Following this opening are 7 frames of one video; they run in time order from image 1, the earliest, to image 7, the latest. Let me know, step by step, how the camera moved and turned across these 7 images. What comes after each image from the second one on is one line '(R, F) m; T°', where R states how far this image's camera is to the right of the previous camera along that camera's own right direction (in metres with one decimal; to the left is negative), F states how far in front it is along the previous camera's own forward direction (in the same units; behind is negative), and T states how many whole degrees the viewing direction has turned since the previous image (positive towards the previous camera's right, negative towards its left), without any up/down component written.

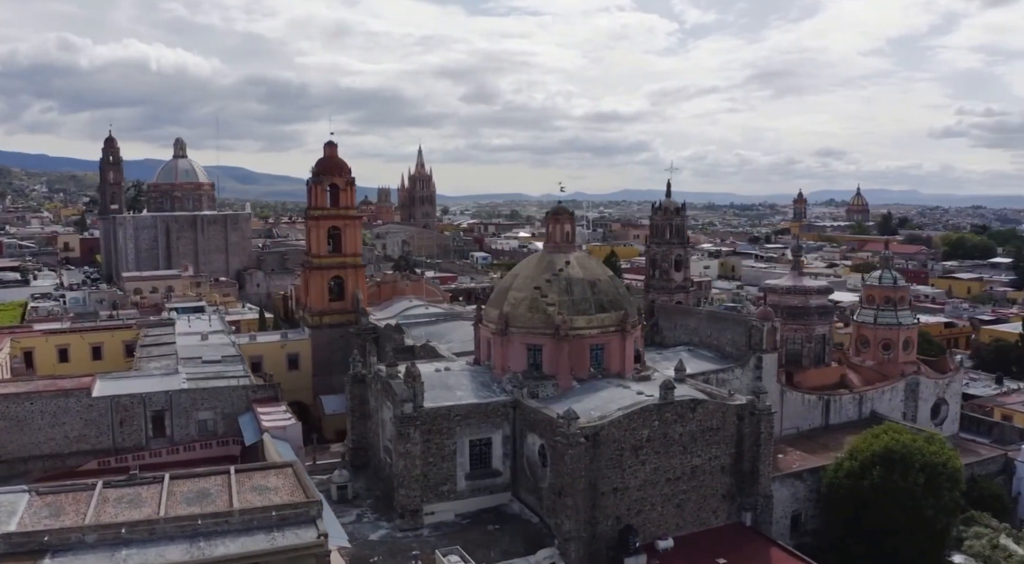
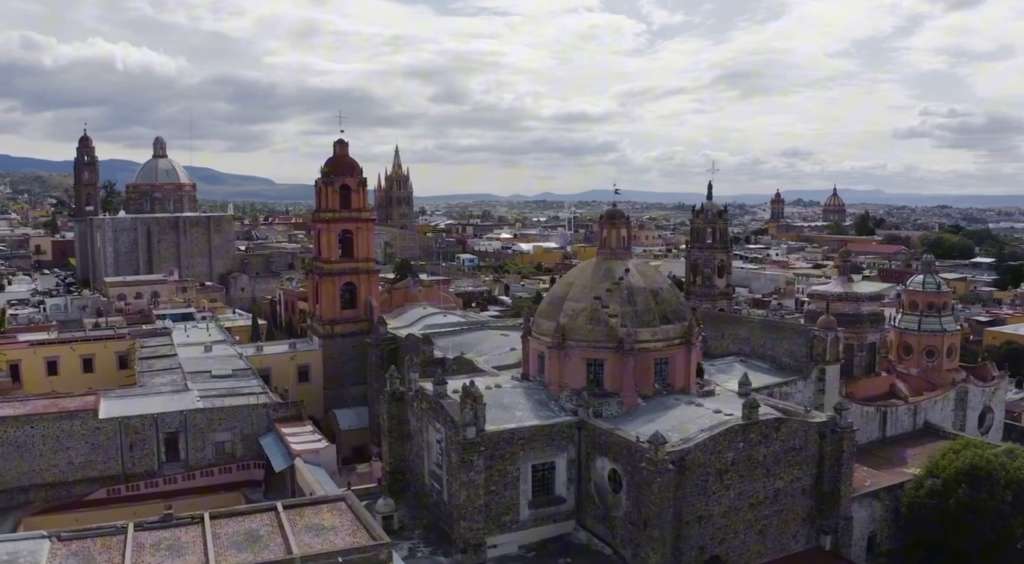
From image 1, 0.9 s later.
(-2.3, +1.8) m; +2°
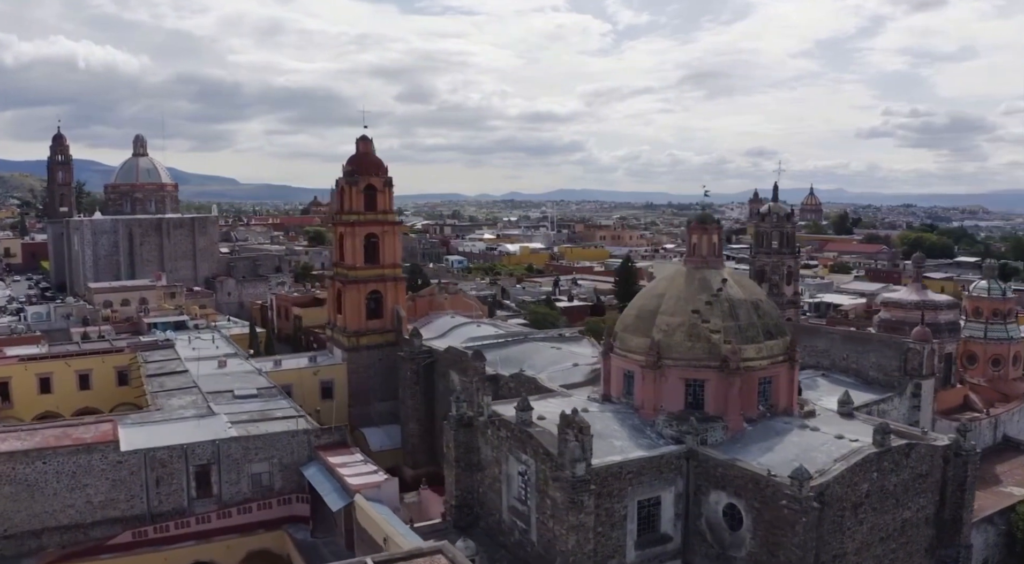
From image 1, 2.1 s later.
(-2.8, +2.3) m; +2°
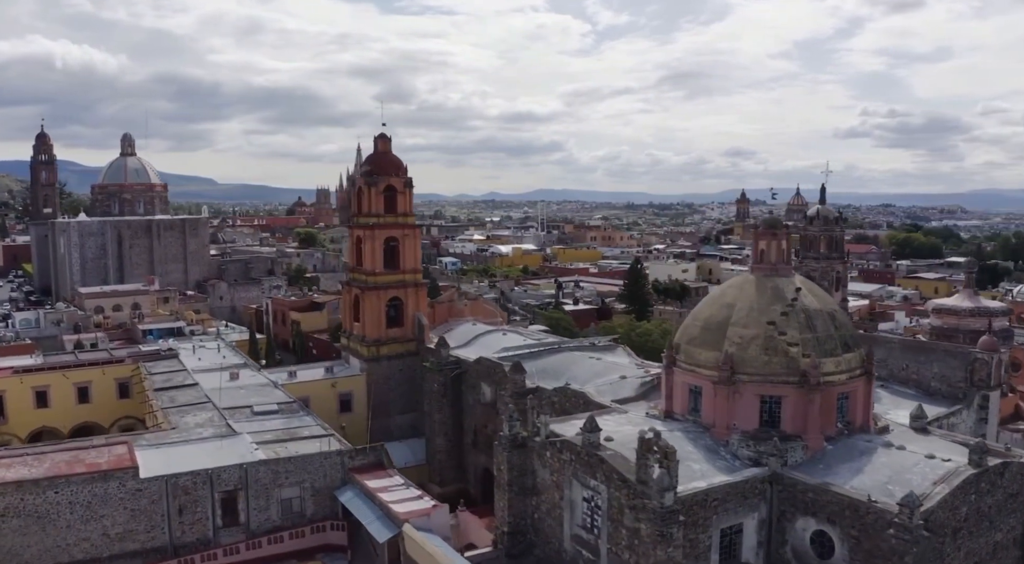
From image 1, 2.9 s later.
(-1.7, +1.5) m; +1°
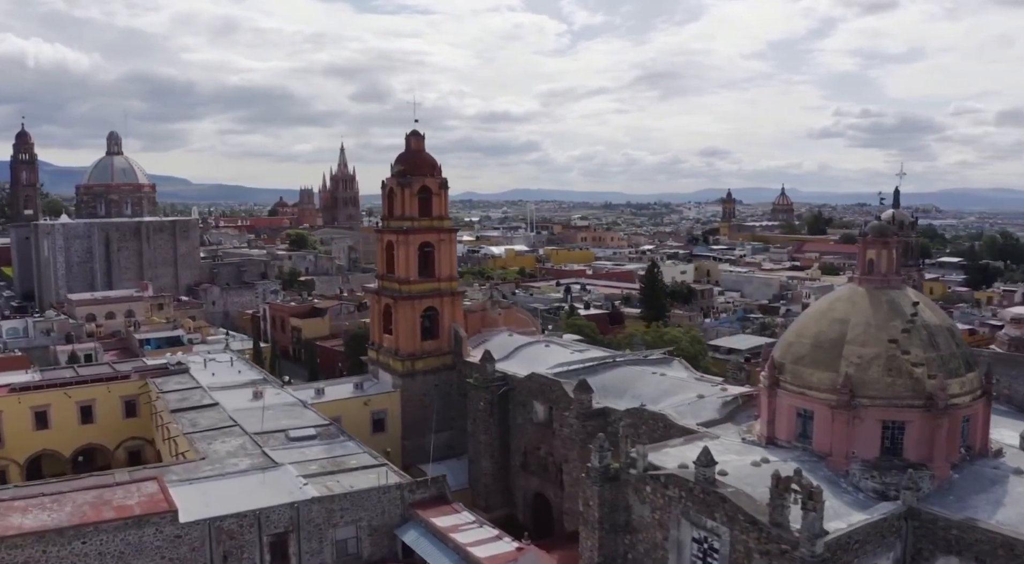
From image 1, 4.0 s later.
(-2.3, +2.0) m; +2°
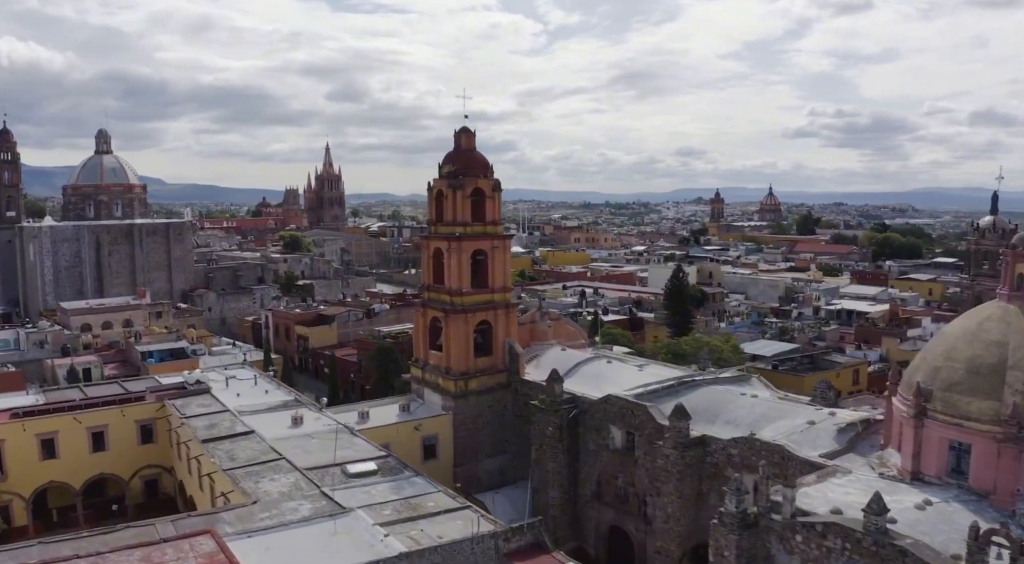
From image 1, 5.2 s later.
(-2.6, +2.4) m; +2°
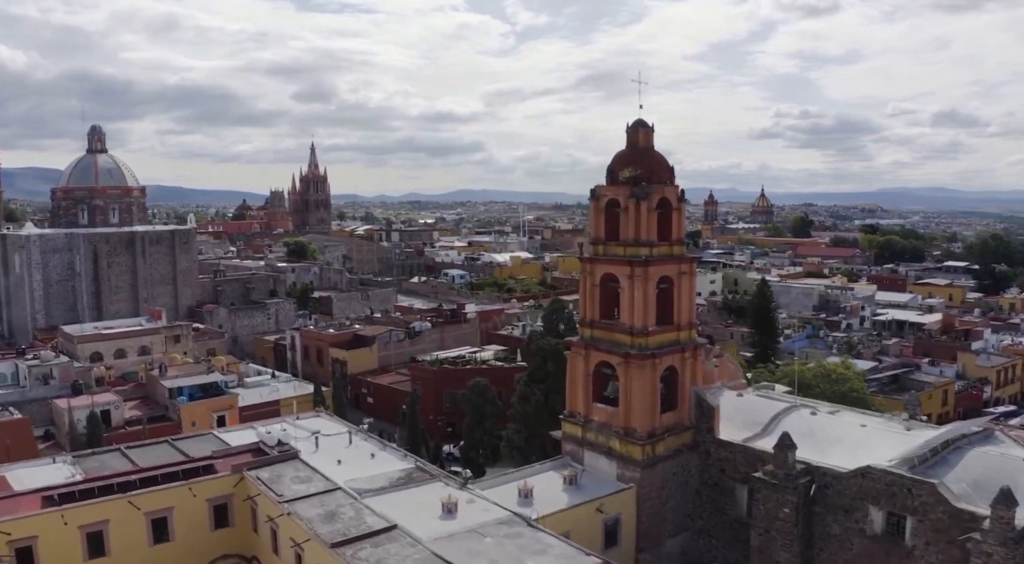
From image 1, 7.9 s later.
(-5.4, +5.5) m; +2°
